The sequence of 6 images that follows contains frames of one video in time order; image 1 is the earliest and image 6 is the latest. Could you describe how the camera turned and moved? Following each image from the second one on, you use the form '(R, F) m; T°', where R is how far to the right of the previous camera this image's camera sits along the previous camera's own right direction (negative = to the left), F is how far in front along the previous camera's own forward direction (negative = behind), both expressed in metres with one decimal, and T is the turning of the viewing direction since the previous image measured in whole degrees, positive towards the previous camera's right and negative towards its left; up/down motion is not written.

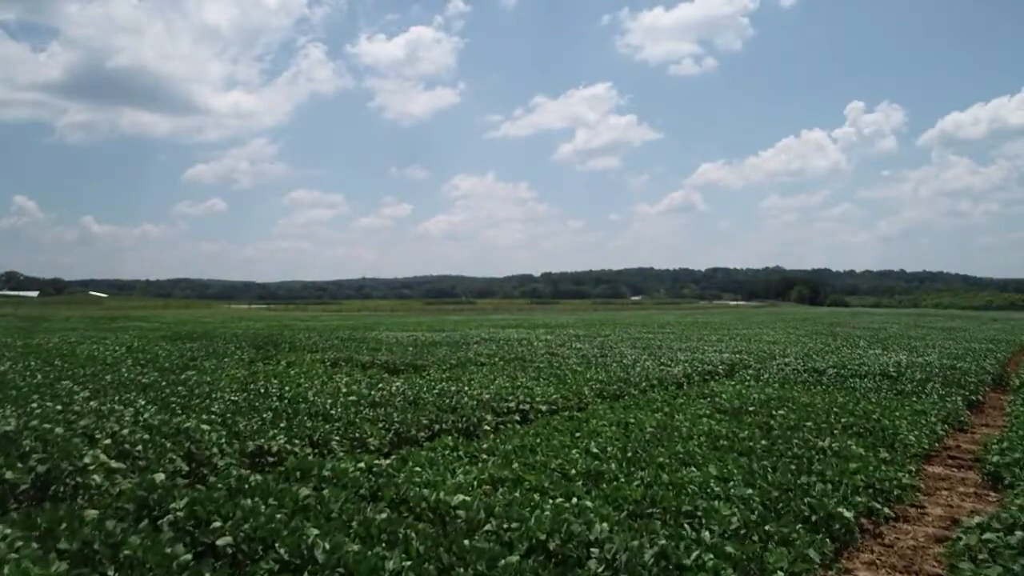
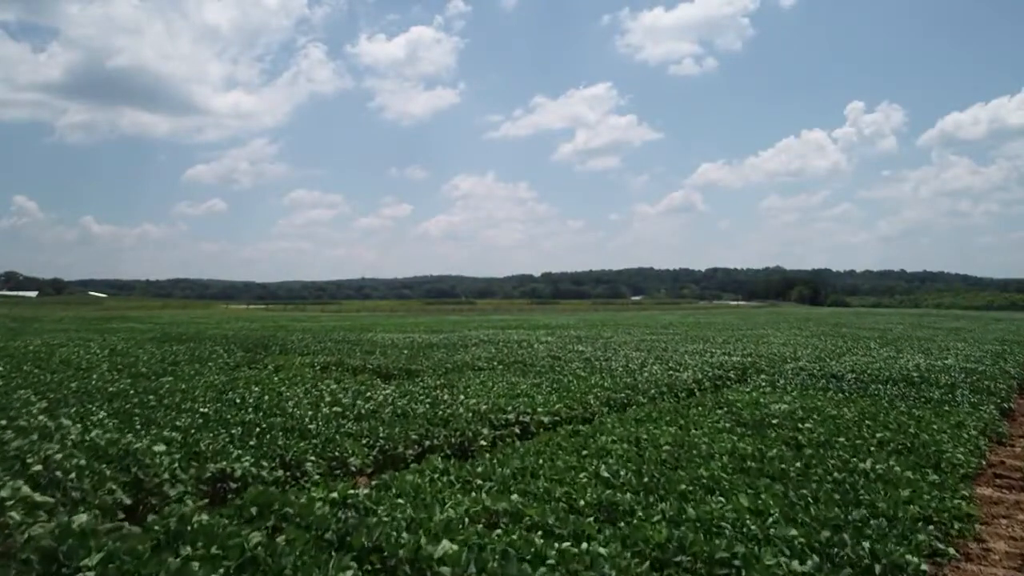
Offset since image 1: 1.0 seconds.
(0.0, +1.7) m; 0°
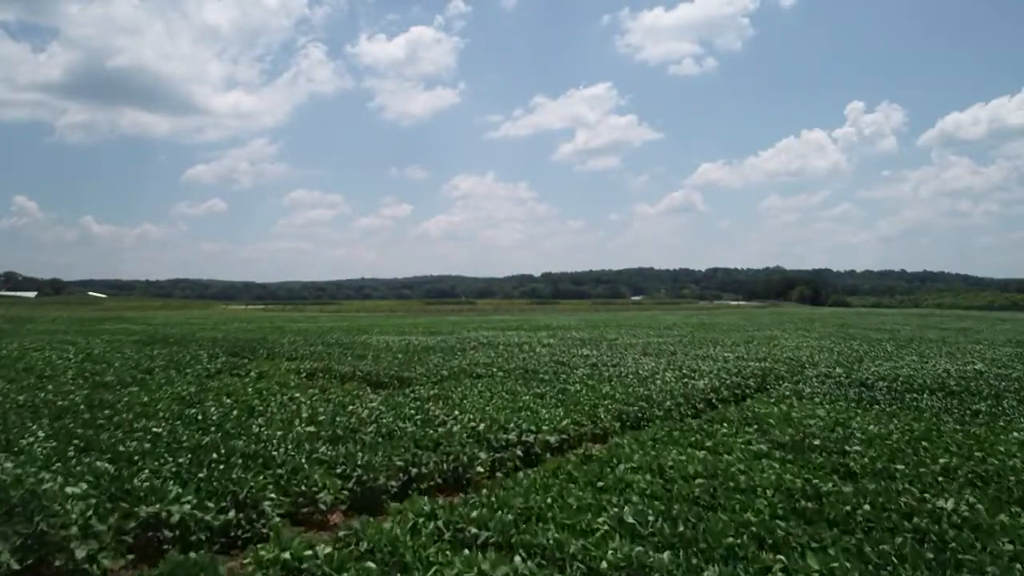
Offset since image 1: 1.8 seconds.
(0.0, +2.3) m; 0°
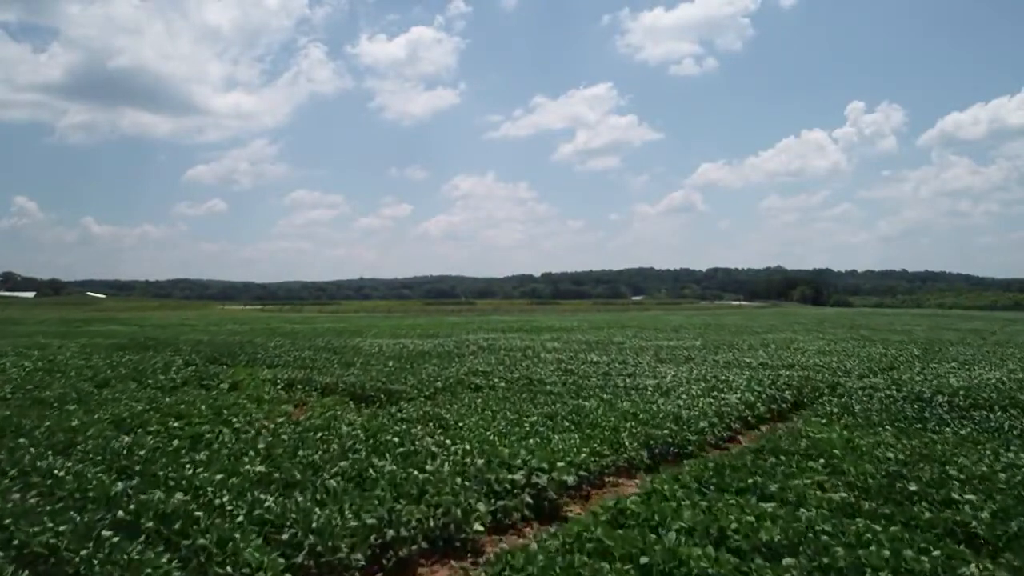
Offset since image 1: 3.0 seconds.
(-0.1, +3.4) m; 0°
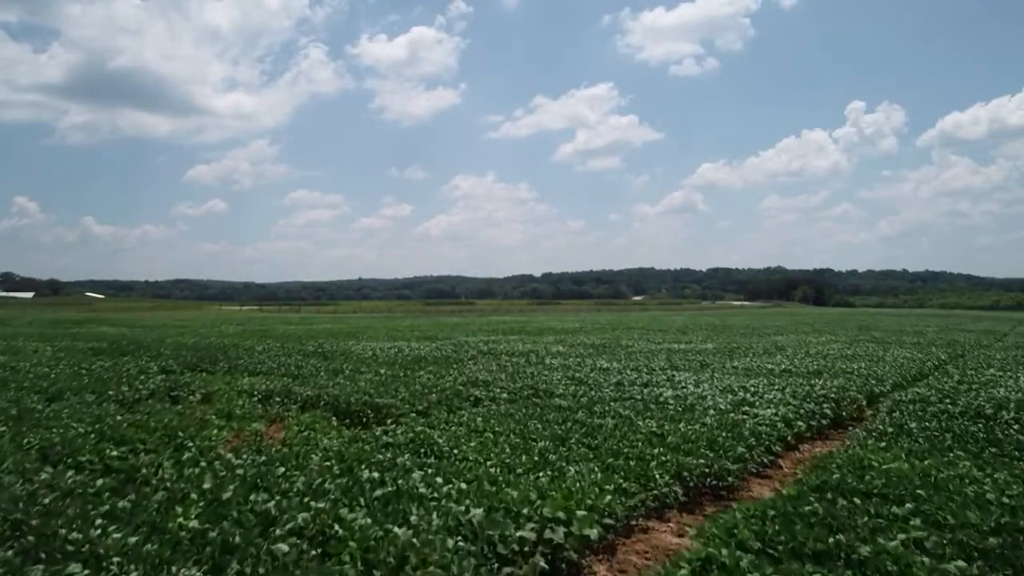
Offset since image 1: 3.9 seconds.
(-0.1, +2.8) m; 0°
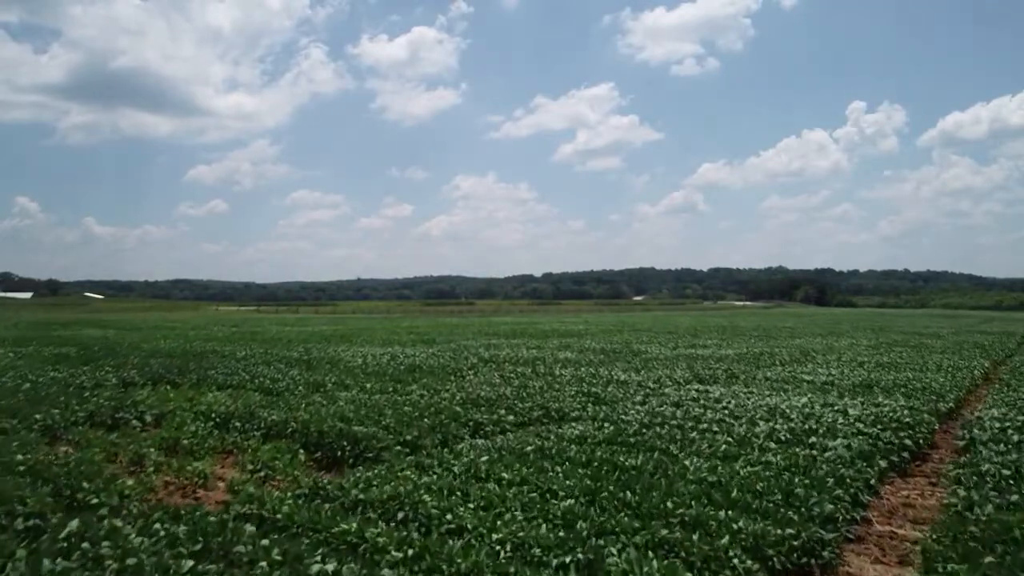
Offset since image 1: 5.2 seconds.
(-0.2, +4.0) m; 0°
